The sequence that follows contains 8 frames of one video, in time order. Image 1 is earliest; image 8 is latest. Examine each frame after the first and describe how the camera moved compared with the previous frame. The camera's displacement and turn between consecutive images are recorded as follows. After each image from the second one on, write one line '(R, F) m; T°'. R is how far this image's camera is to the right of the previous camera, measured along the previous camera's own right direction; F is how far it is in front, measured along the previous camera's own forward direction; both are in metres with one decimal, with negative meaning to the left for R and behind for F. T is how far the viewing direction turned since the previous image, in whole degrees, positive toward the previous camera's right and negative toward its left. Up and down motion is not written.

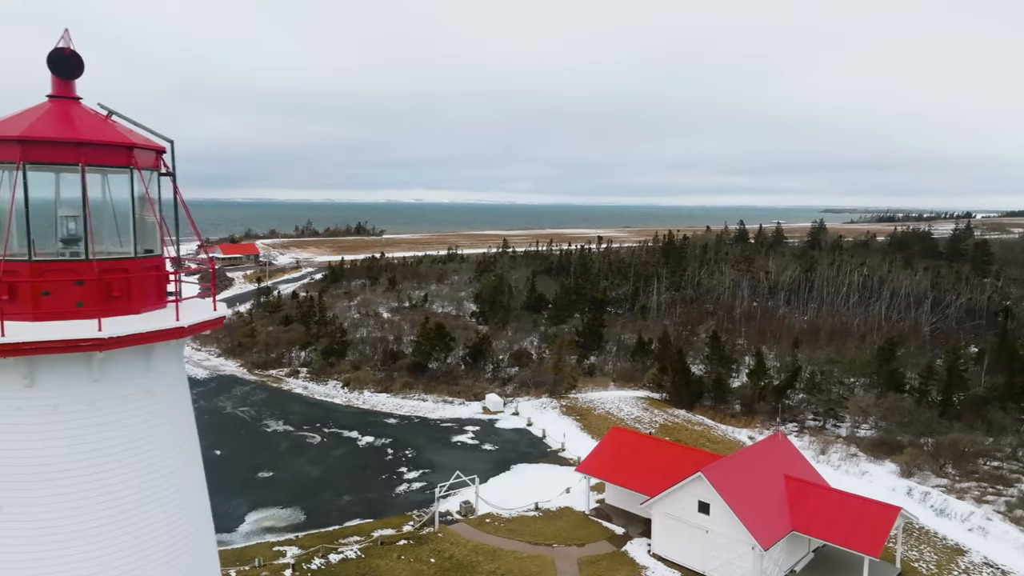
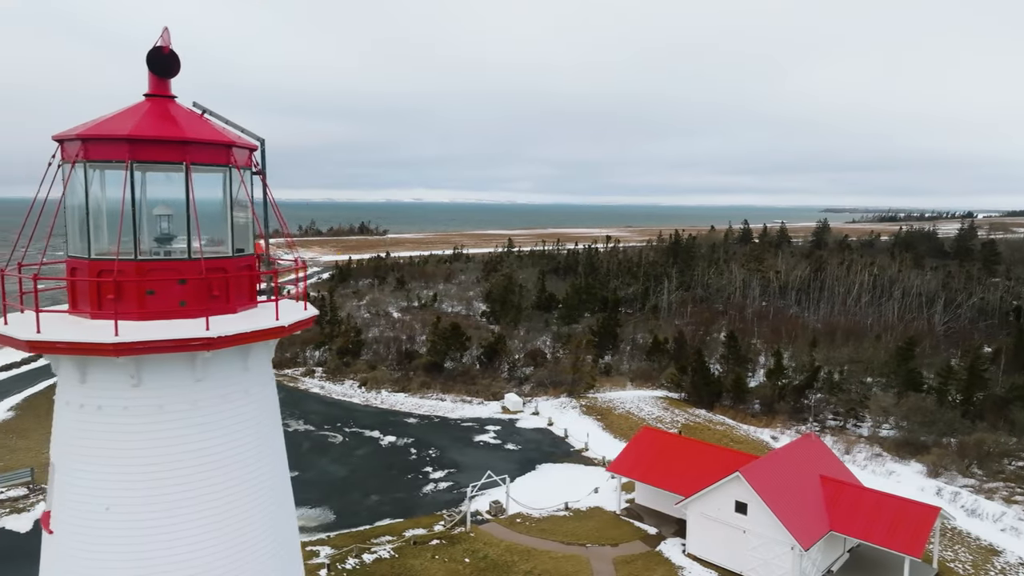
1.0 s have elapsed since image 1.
(-0.8, 0.0) m; 0°
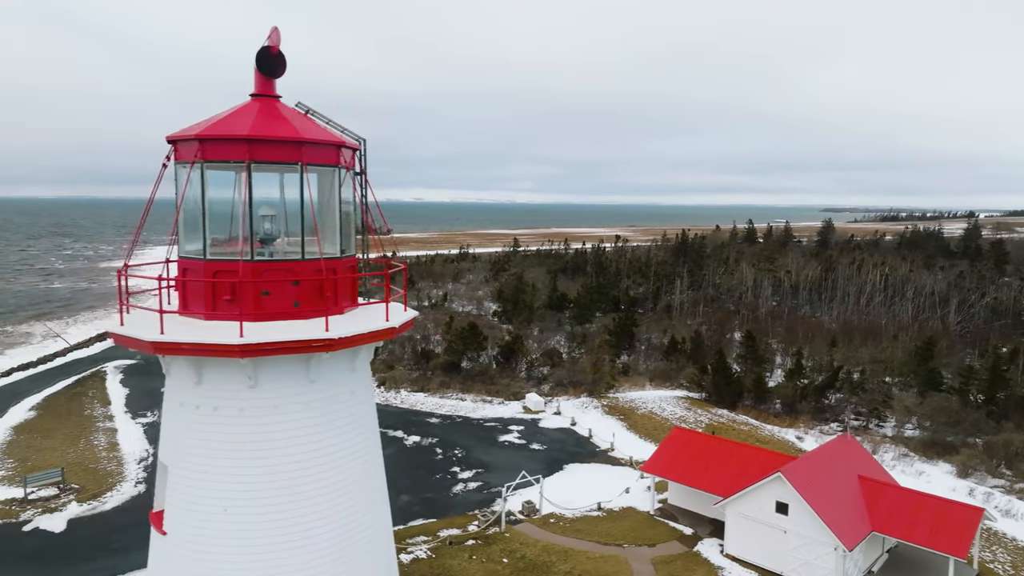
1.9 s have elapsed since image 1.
(-0.9, 0.0) m; 0°
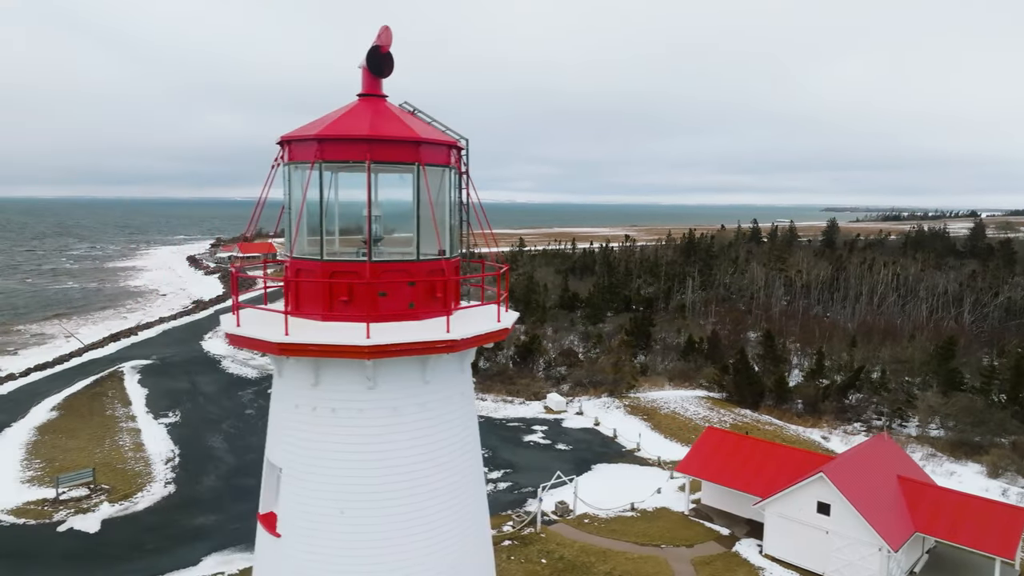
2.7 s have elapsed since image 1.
(-0.9, 0.0) m; 0°
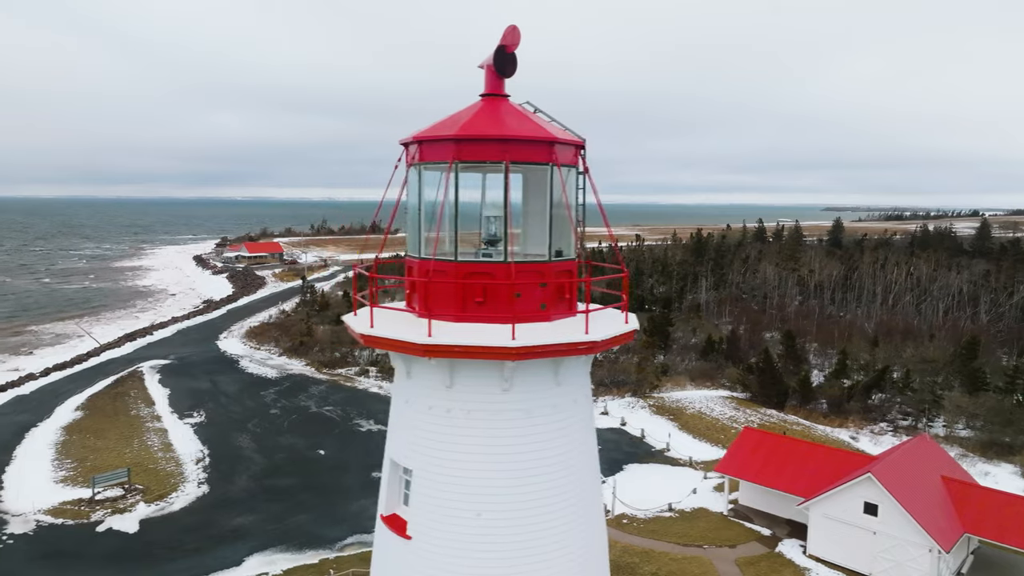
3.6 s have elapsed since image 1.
(-1.0, 0.0) m; 0°
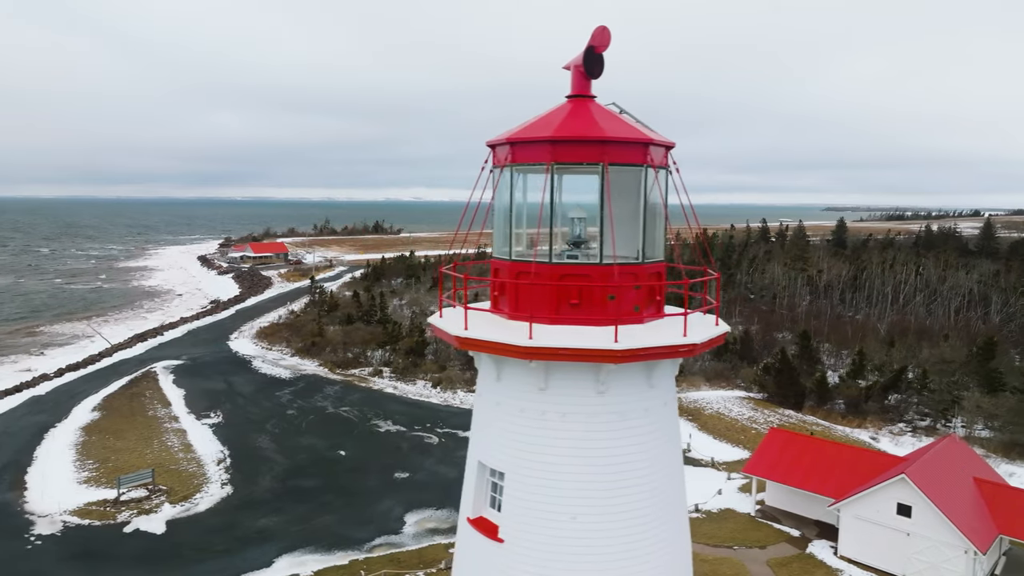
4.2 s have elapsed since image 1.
(-0.7, 0.0) m; 0°
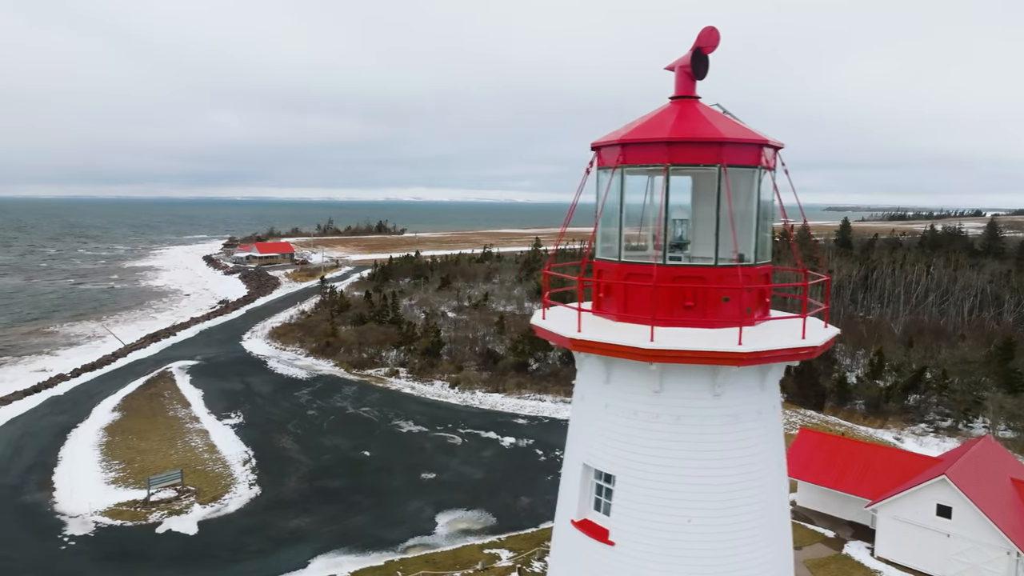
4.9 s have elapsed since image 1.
(-0.8, 0.0) m; 0°
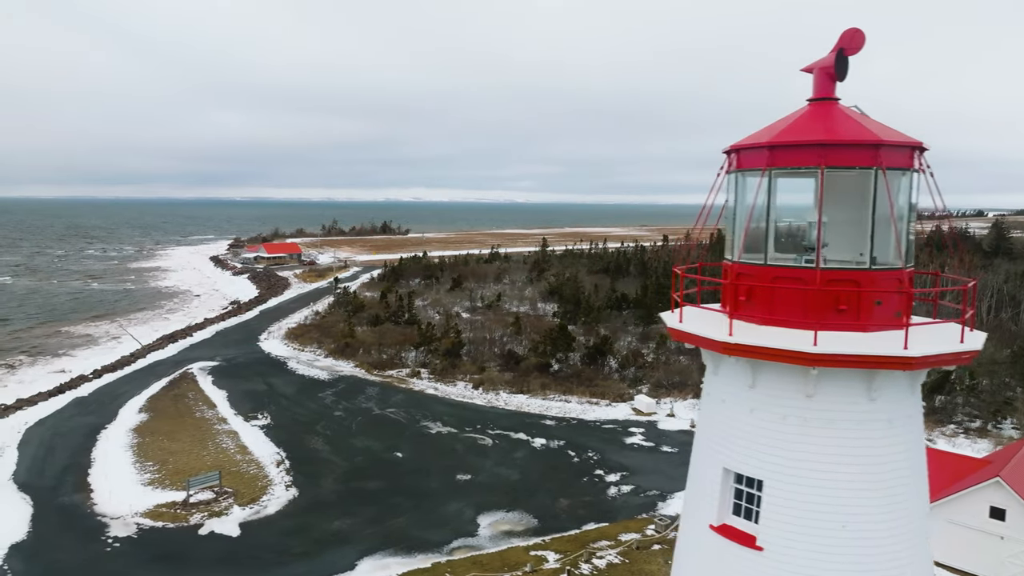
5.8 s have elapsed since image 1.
(-1.1, 0.0) m; 0°
